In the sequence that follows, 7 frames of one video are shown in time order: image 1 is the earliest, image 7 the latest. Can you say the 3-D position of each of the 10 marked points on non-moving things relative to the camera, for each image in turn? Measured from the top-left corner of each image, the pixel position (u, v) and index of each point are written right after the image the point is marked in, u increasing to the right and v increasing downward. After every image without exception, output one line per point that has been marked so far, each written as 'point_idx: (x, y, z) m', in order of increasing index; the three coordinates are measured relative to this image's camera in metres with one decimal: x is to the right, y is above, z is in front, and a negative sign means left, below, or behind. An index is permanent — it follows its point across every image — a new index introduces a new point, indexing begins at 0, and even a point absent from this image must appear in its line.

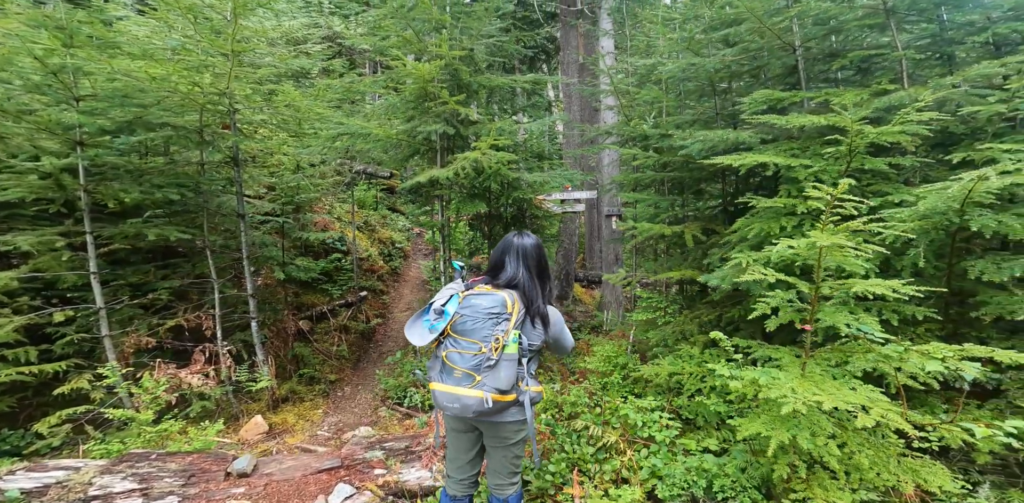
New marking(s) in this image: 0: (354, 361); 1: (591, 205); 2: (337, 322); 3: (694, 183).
0: (-2.2, -1.5, +8.6) m
1: (+1.9, +1.1, +14.9) m
2: (-2.6, -1.0, +8.9) m
3: (+2.5, +0.9, +8.4) m
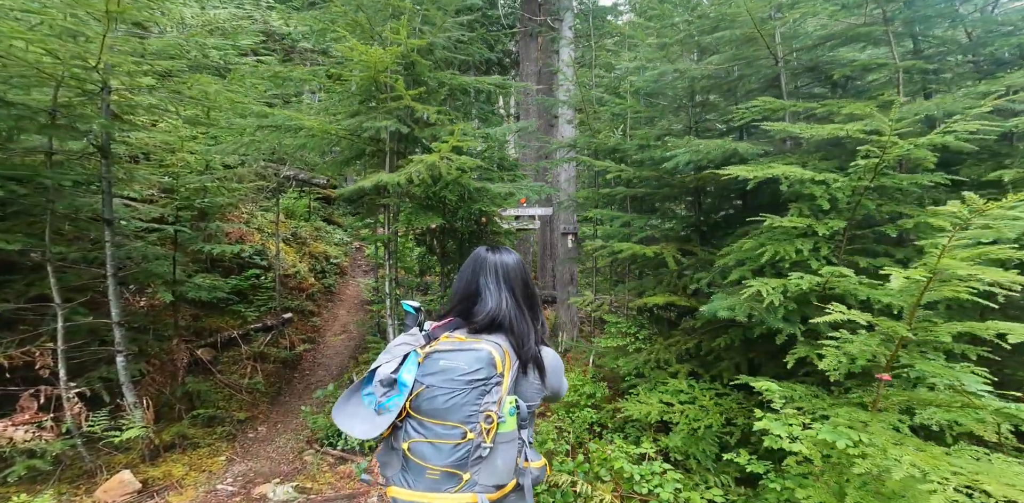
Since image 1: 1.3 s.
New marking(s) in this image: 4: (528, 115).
0: (-2.8, -1.7, +7.3) m
1: (+0.8, +0.7, +14.0) m
2: (-3.2, -1.2, +7.6) m
3: (+1.9, +0.6, +7.5) m
4: (+0.4, +2.7, +12.3) m
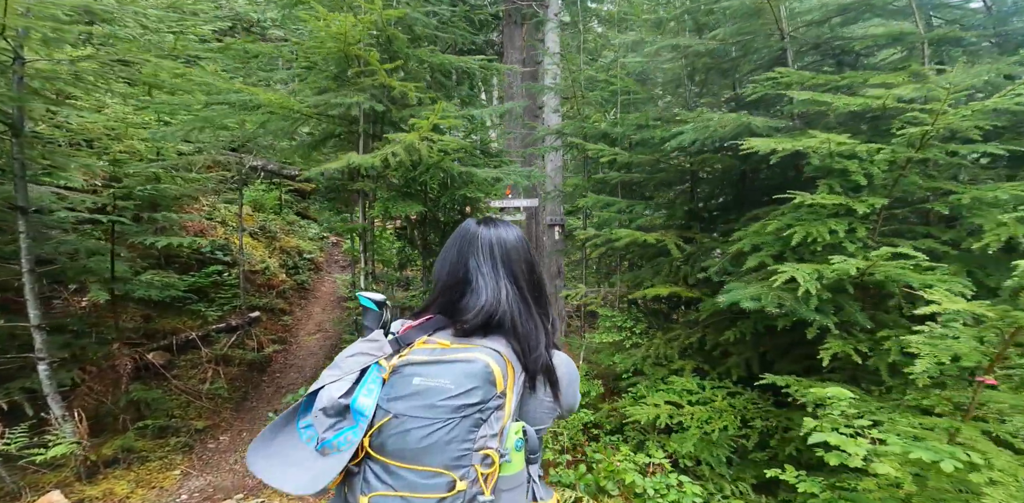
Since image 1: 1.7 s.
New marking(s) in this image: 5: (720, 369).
0: (-3.0, -1.6, +6.7) m
1: (+0.4, +0.8, +13.4) m
2: (-3.4, -1.2, +7.0) m
3: (+1.7, +0.8, +7.0) m
4: (0.0, +2.9, +11.8) m
5: (+1.9, -1.1, +5.6) m
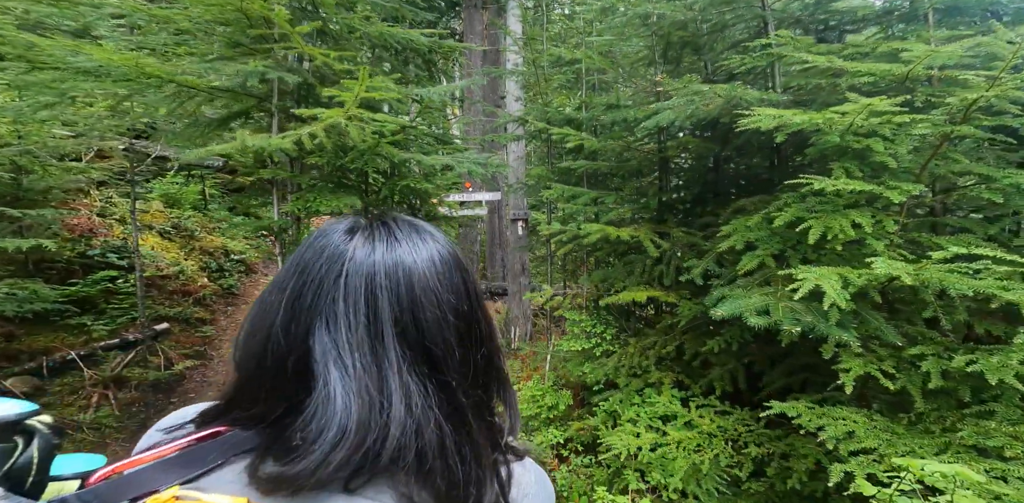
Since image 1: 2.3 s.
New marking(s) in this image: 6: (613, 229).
0: (-3.4, -1.6, +5.7) m
1: (-0.4, +0.9, +12.6) m
2: (-3.8, -1.2, +6.0) m
3: (+1.3, +0.8, +6.3) m
4: (-0.7, +2.9, +10.9) m
5: (+1.5, -1.0, +4.9) m
6: (+0.8, +0.2, +5.2) m
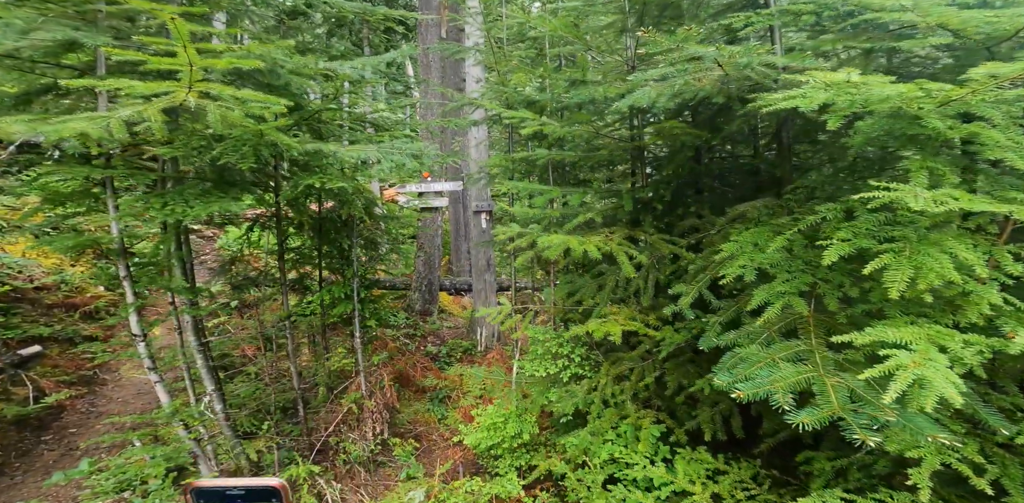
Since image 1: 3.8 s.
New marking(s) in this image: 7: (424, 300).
0: (-3.8, -1.8, +4.6) m
1: (-1.1, +1.0, +11.6) m
2: (-4.2, -1.3, +4.9) m
3: (+0.8, +0.8, +5.3) m
4: (-1.4, +2.9, +9.8) m
5: (+1.1, -1.1, +4.0) m
6: (+0.4, +0.1, +4.2) m
7: (-1.5, -0.8, +10.8) m
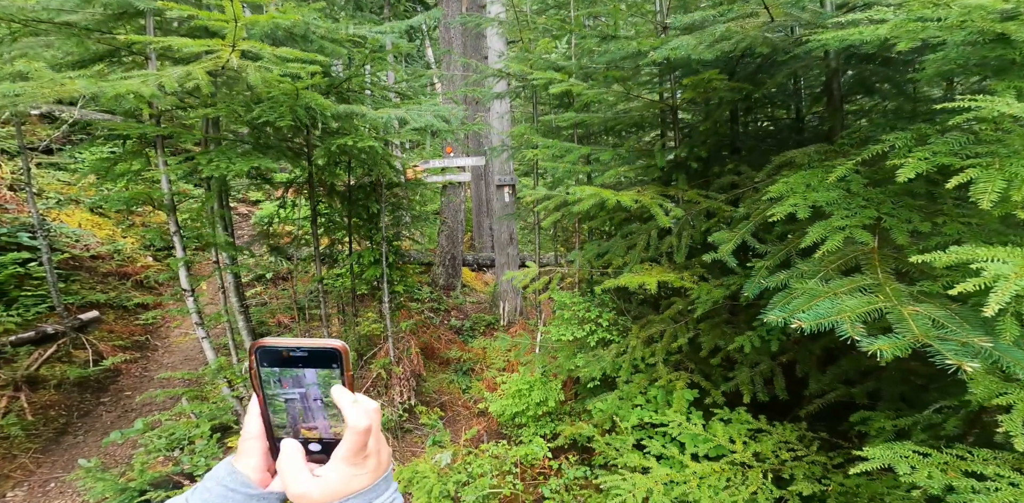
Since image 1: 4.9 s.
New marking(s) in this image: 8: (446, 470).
0: (-3.5, -1.5, +4.7) m
1: (-0.7, +1.5, +11.5) m
2: (-4.0, -1.0, +4.9) m
3: (+1.0, +1.1, +5.2) m
4: (-1.0, +3.4, +9.7) m
5: (+1.3, -0.9, +3.9) m
6: (+0.7, +0.4, +4.1) m
7: (-1.1, -0.4, +10.8) m
8: (-0.5, -1.8, +5.2) m
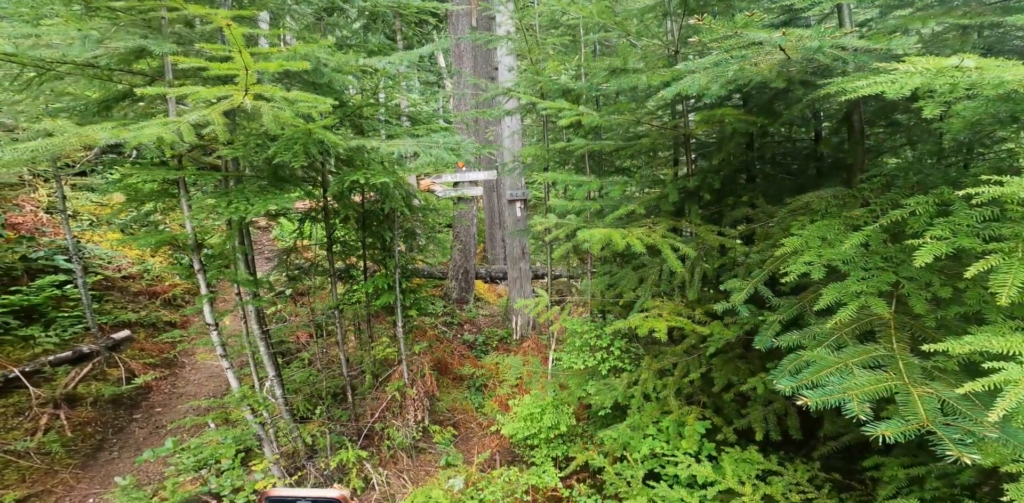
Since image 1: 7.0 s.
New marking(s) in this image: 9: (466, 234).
0: (-3.5, -1.8, +4.7) m
1: (-0.5, +1.1, +11.5) m
2: (-3.9, -1.3, +5.0) m
3: (+1.1, +0.8, +5.2) m
4: (-0.8, +3.1, +9.7) m
5: (+1.4, -1.1, +3.9) m
6: (+0.7, +0.1, +4.1) m
7: (-0.9, -0.7, +10.8) m
8: (-0.4, -2.1, +5.2) m
9: (-0.8, +0.3, +10.8) m
